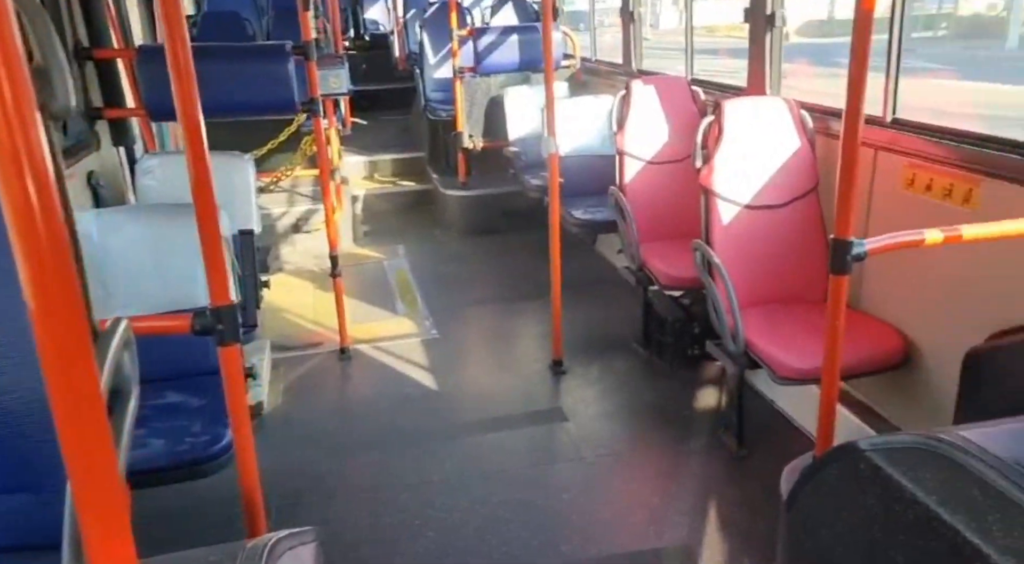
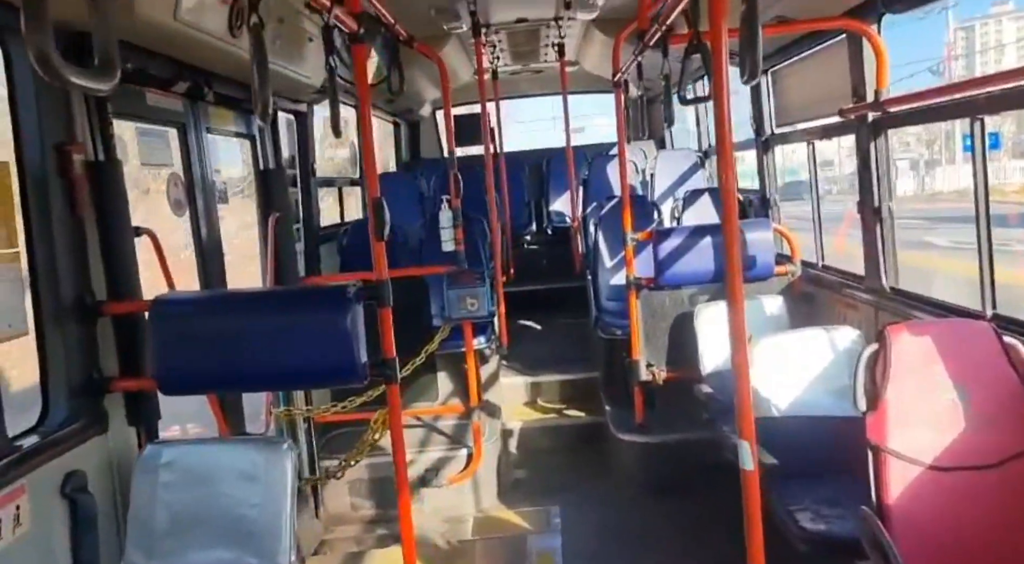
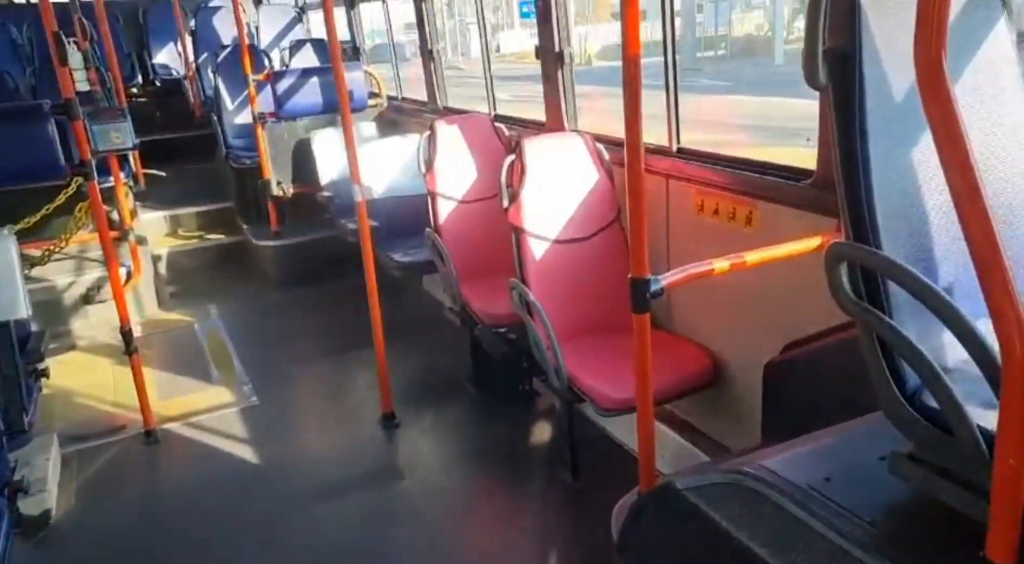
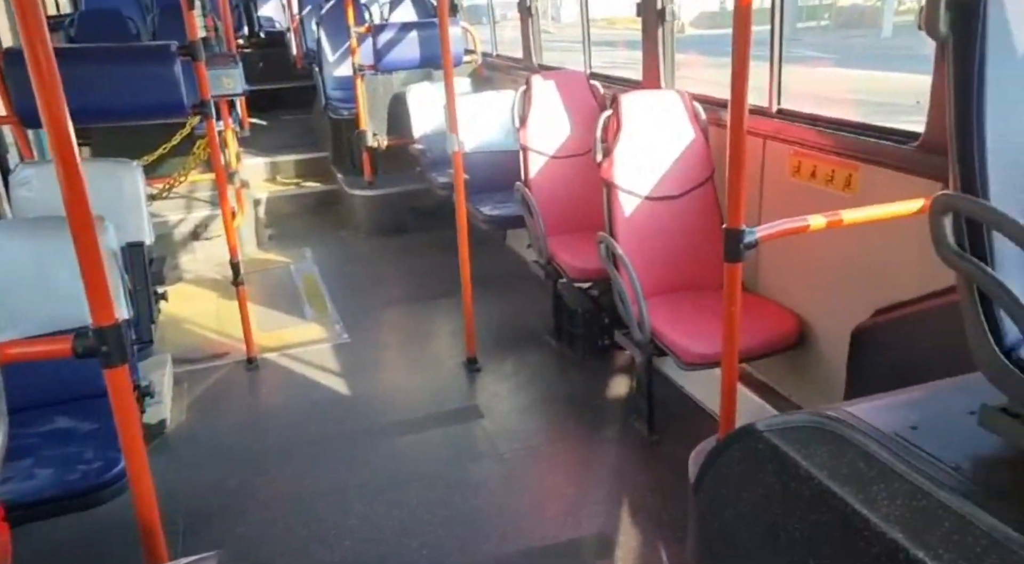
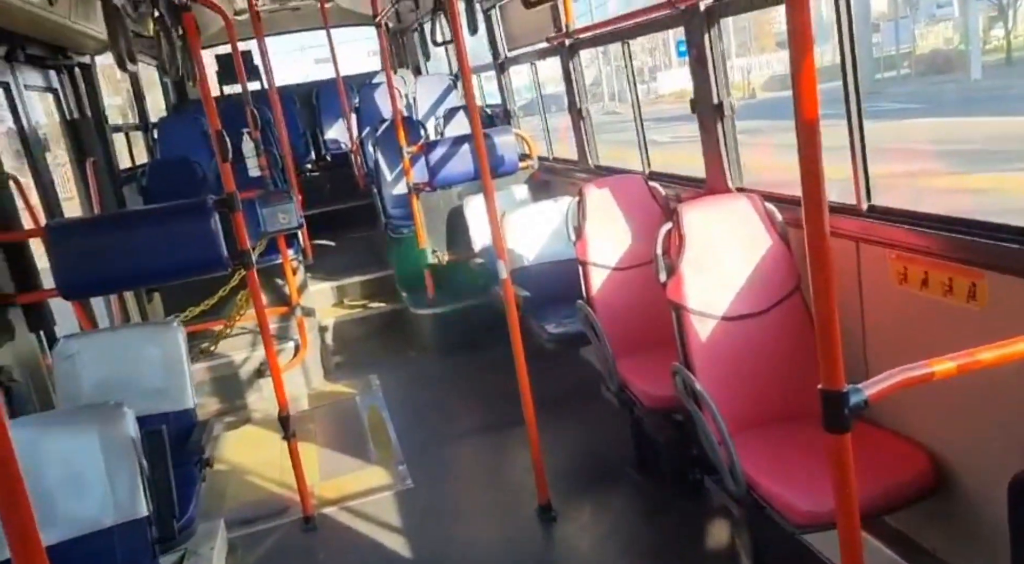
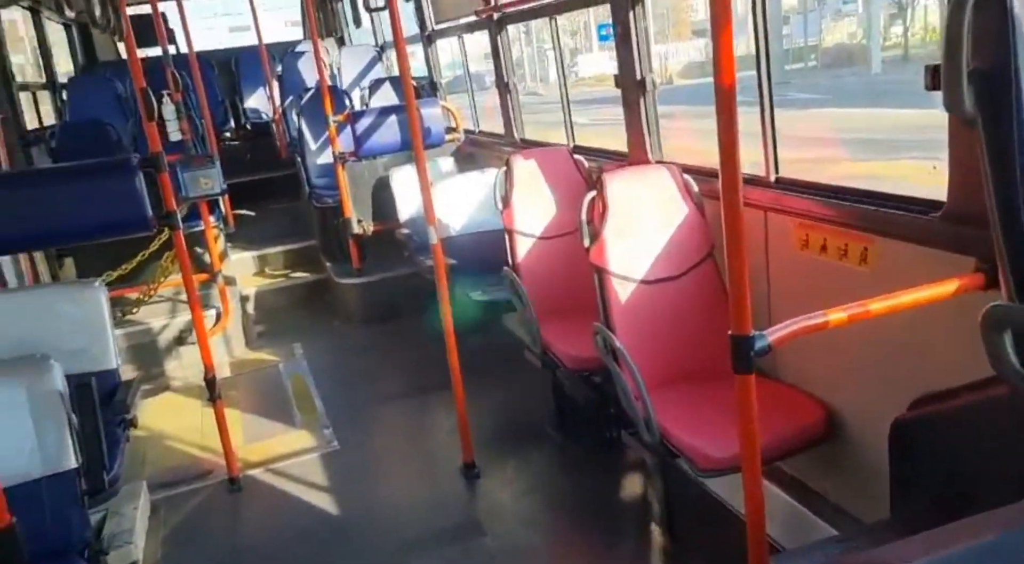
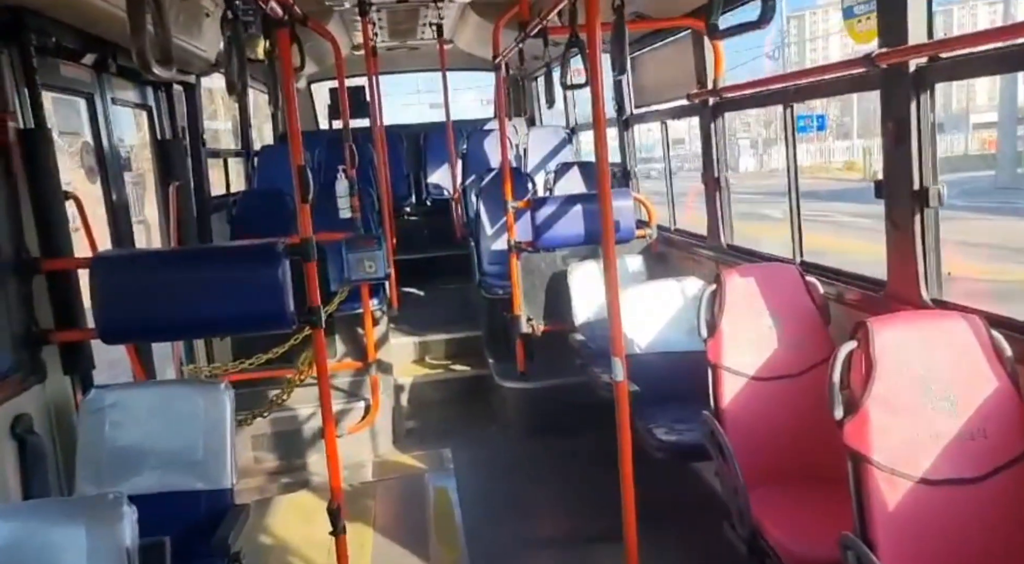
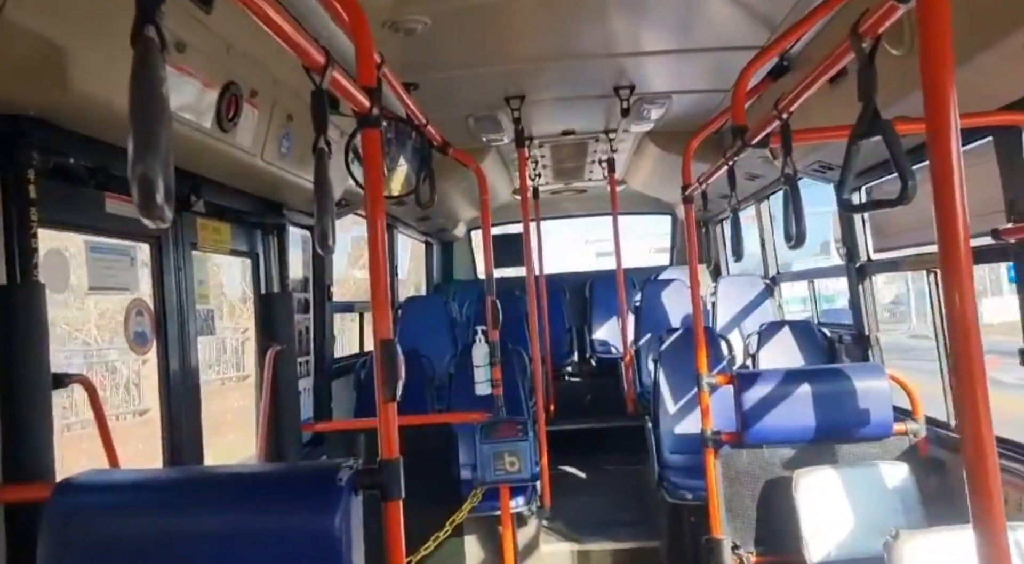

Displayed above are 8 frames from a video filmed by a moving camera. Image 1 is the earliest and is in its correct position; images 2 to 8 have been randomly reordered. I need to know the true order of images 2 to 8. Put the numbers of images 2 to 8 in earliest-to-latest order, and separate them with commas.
4, 3, 6, 5, 7, 2, 8
